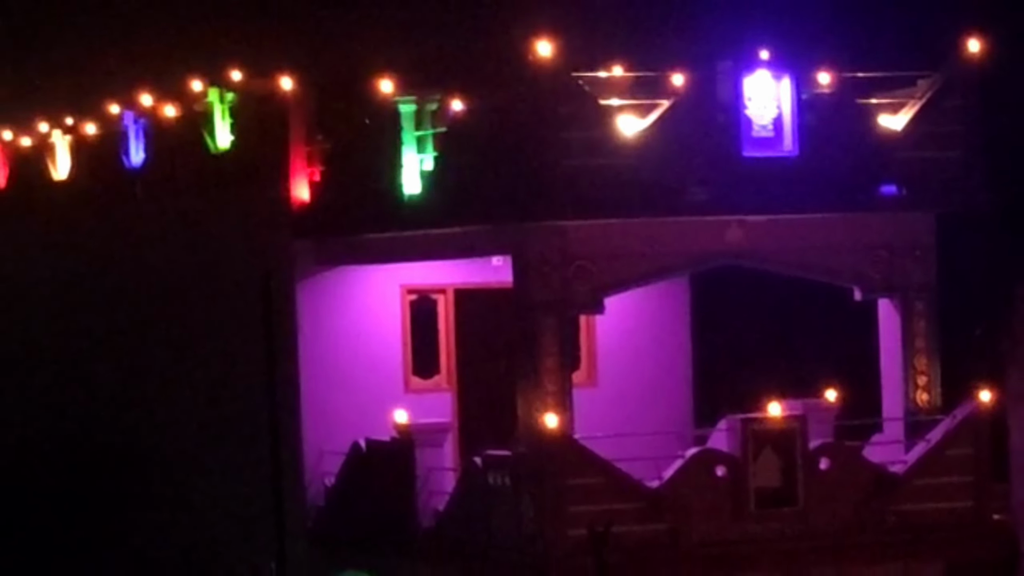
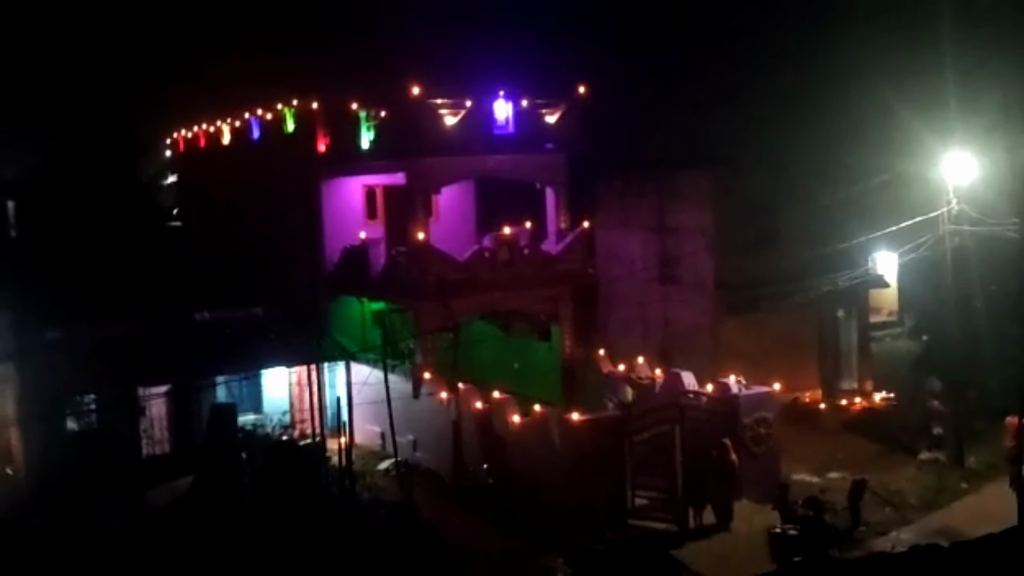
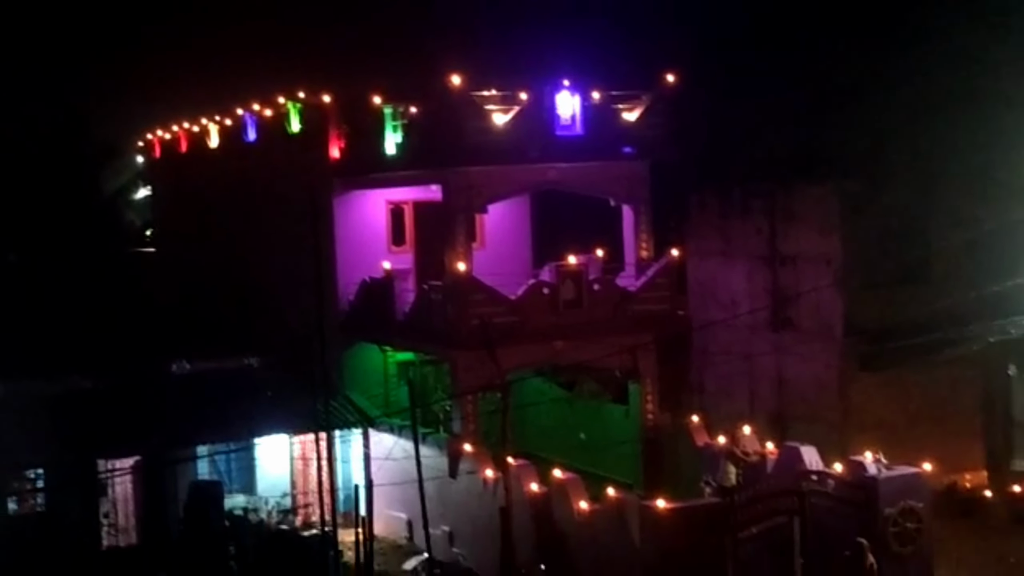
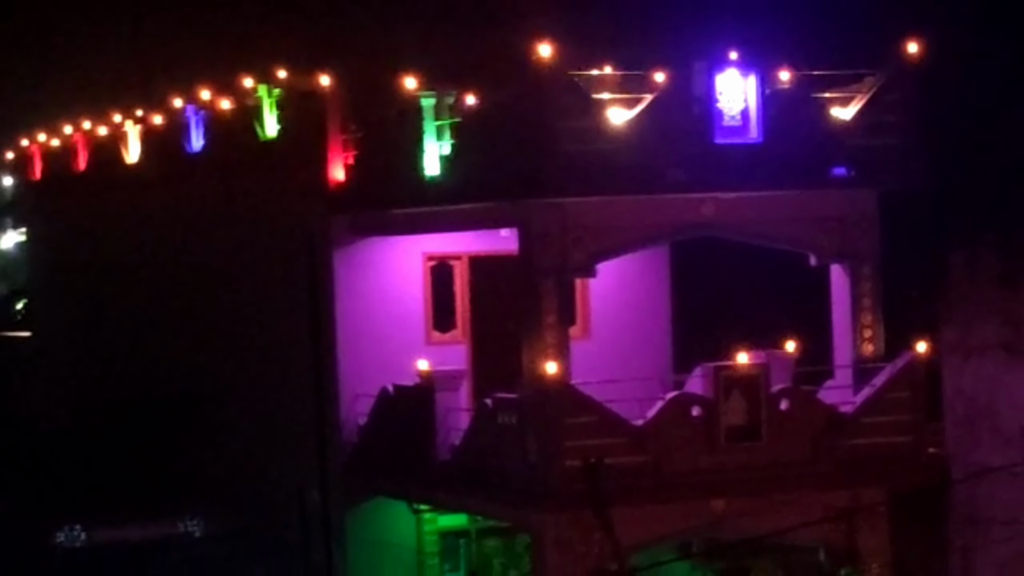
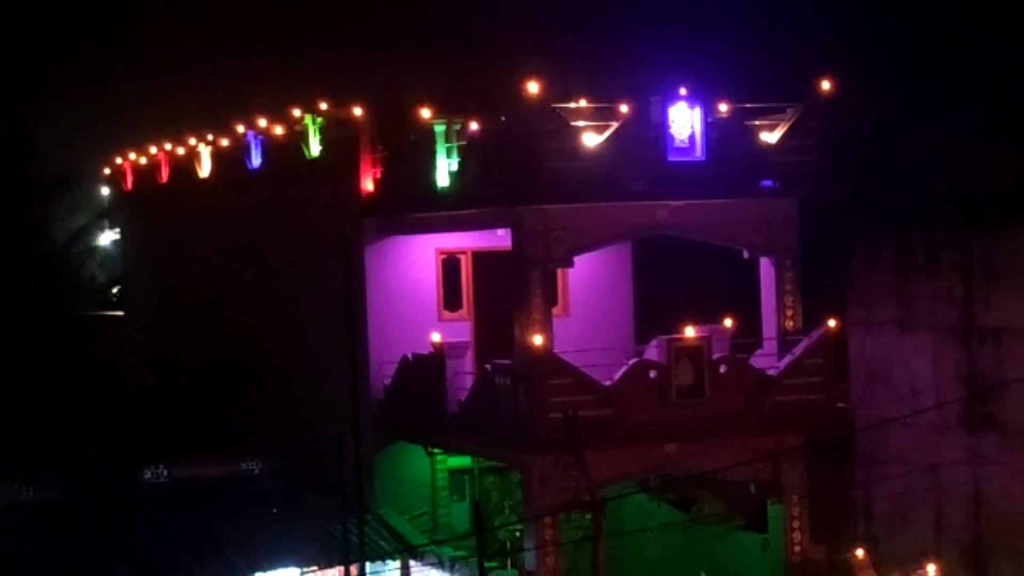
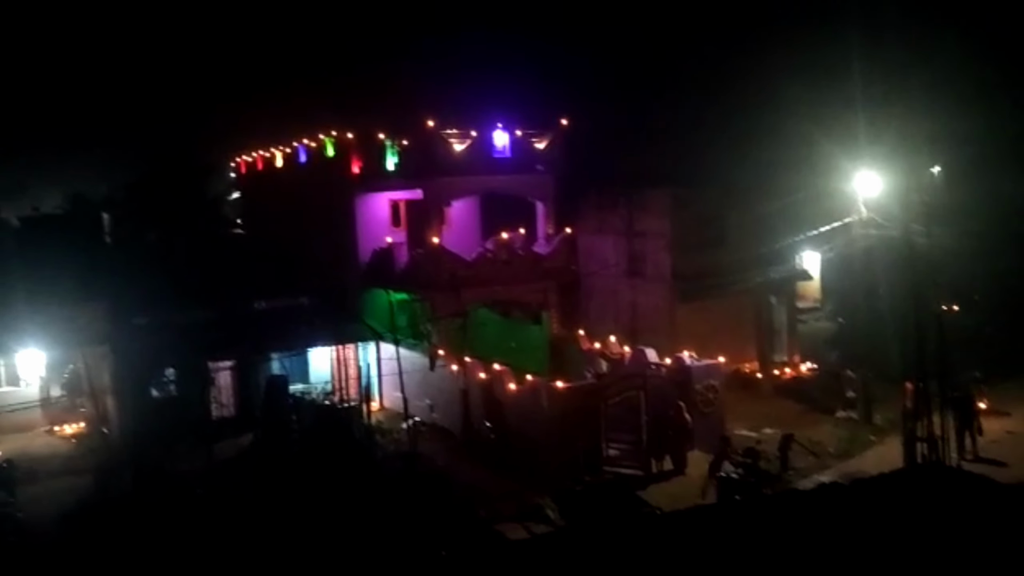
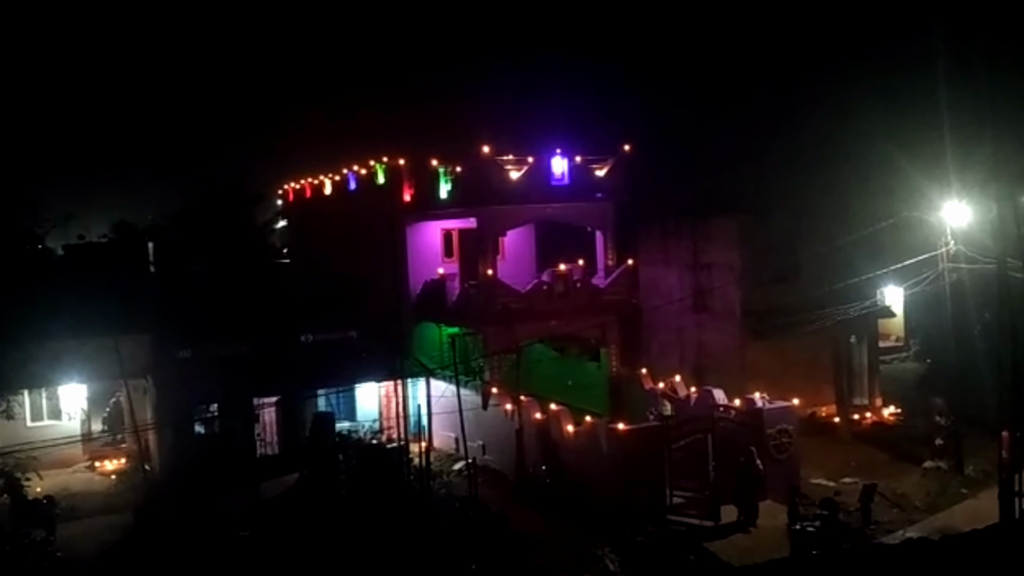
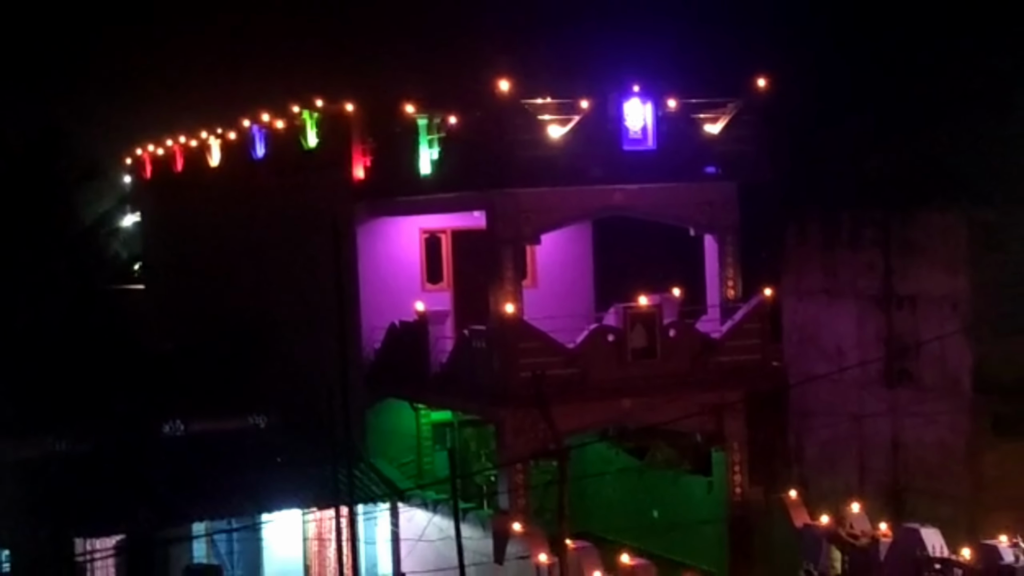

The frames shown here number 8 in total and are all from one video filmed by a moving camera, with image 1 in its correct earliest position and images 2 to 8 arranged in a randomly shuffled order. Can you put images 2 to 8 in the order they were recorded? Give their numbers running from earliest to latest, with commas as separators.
4, 5, 8, 3, 2, 6, 7
